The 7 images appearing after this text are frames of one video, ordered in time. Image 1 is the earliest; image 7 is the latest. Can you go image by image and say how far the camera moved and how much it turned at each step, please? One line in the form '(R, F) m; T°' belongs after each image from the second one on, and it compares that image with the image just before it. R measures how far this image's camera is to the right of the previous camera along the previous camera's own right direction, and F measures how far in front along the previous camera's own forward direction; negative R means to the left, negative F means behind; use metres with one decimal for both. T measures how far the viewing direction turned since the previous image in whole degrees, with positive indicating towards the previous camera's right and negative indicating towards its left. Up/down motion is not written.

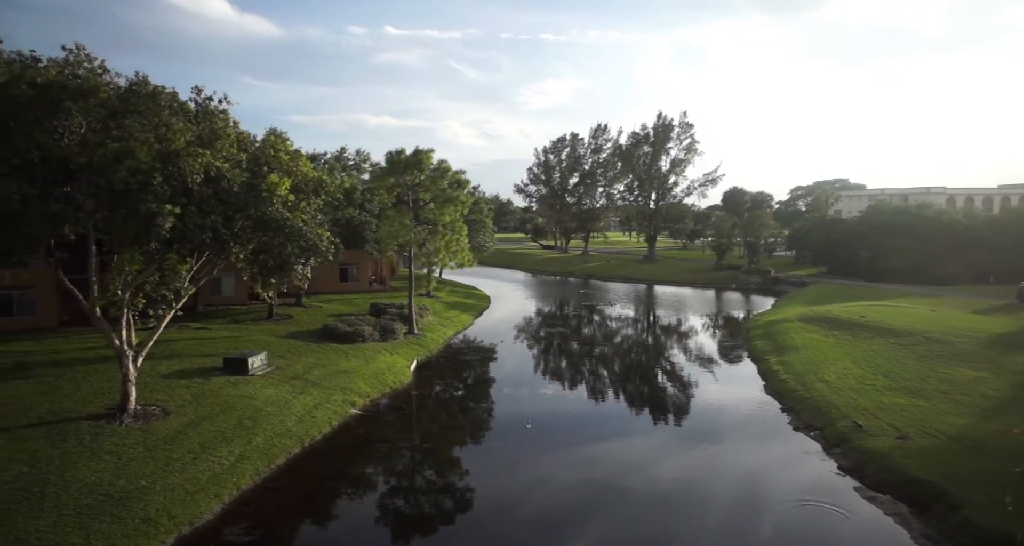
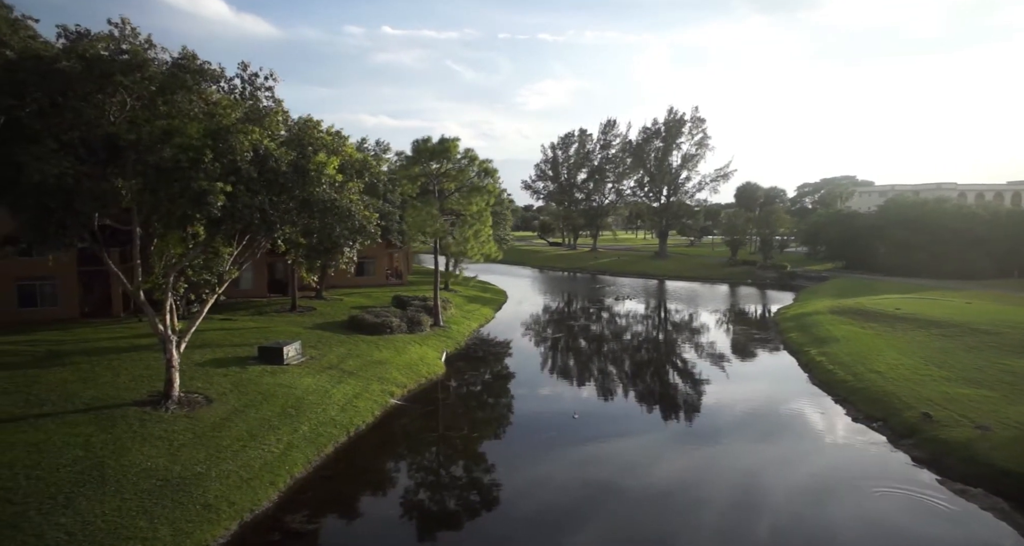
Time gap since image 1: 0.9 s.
(-1.6, +0.6) m; 0°
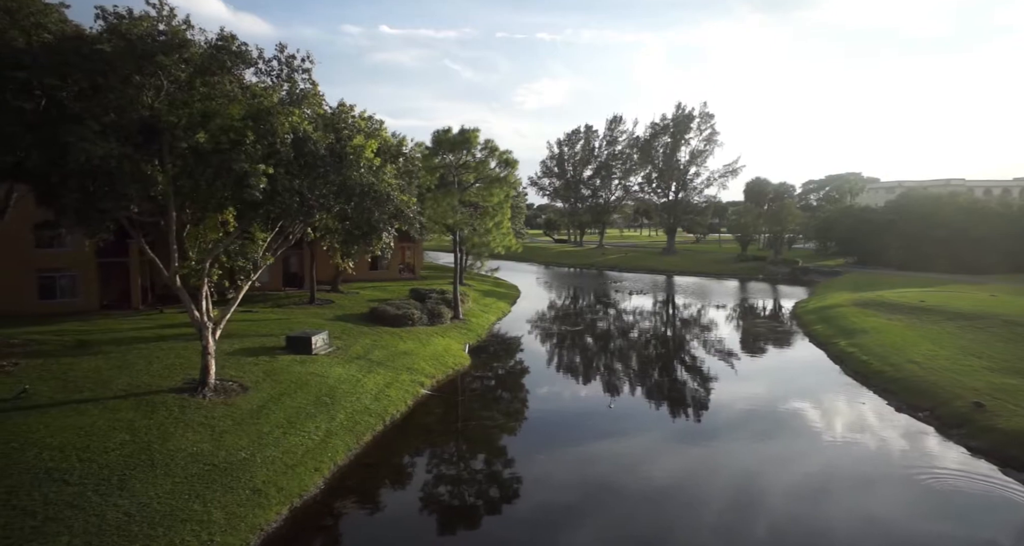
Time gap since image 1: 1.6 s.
(-1.1, +0.2) m; 0°
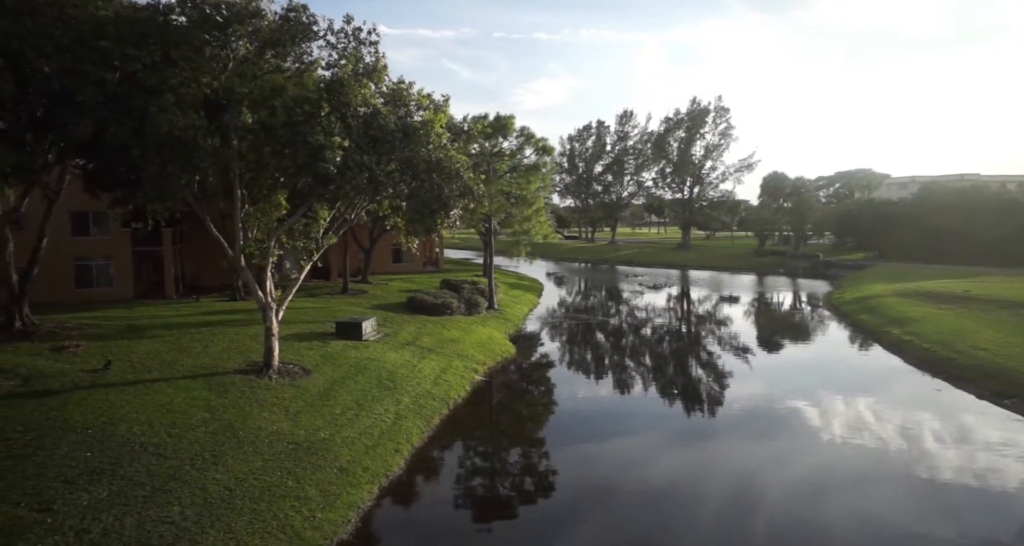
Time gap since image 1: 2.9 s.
(-1.9, +0.4) m; 0°
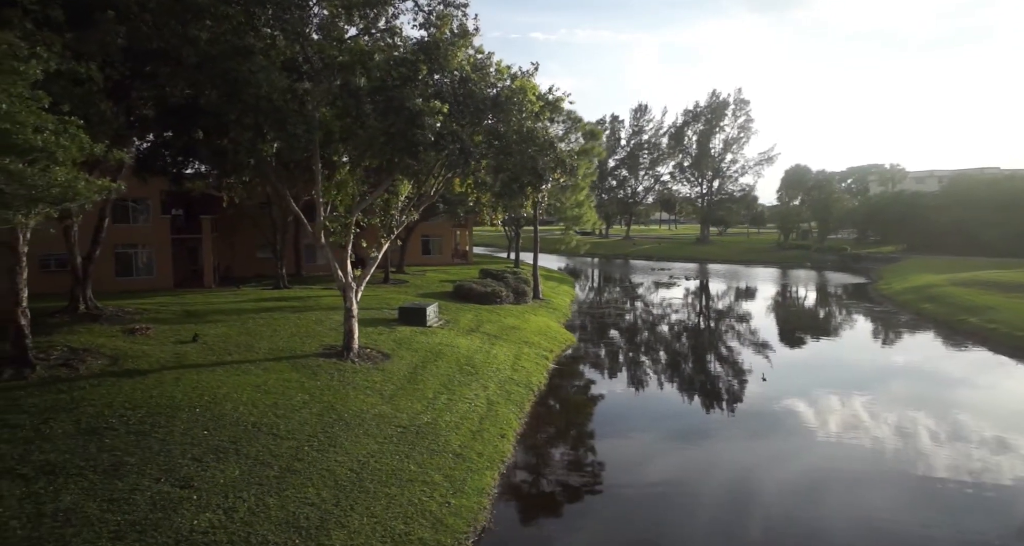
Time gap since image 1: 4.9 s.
(-2.5, +0.9) m; -1°
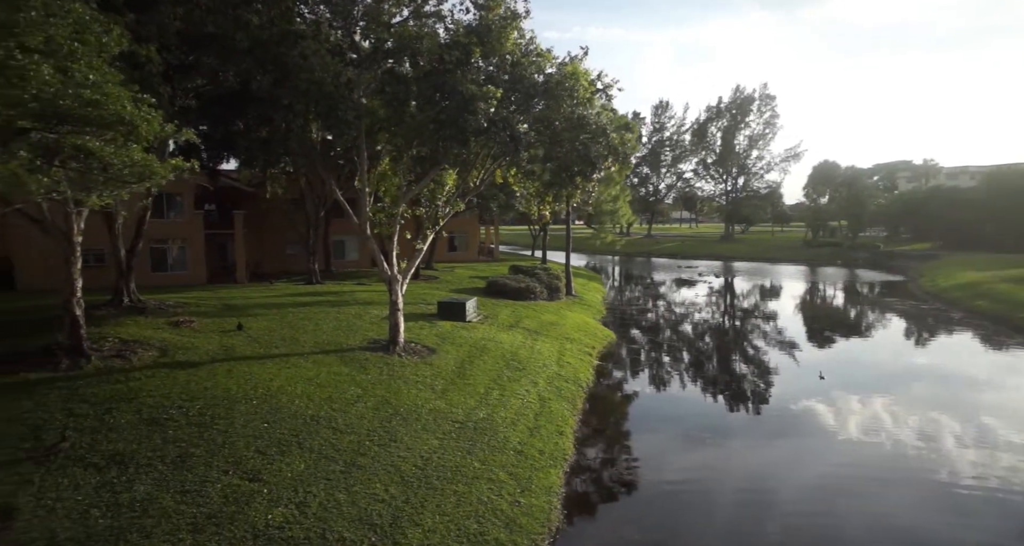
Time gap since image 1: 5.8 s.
(-0.9, +0.5) m; -2°
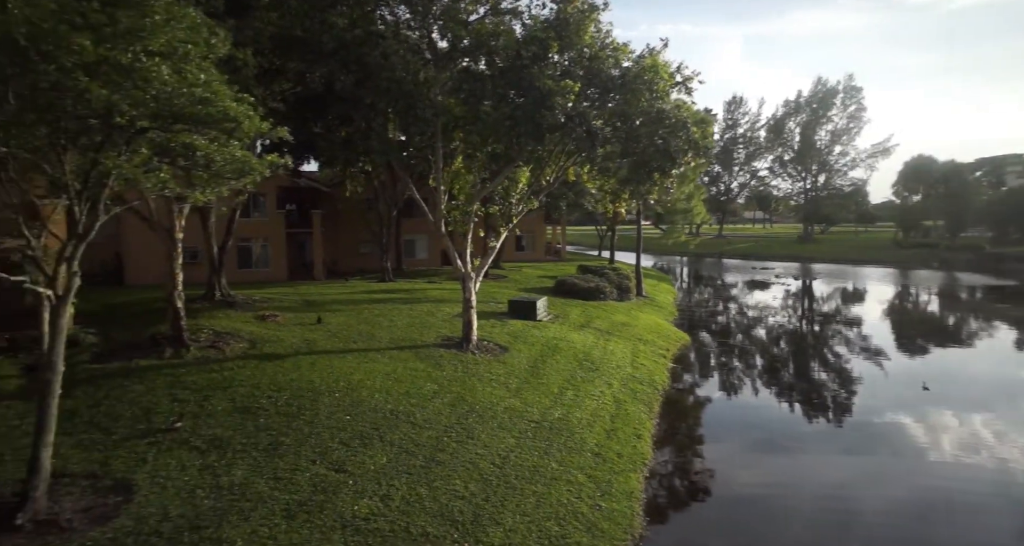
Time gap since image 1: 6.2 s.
(-0.3, +0.2) m; -6°
